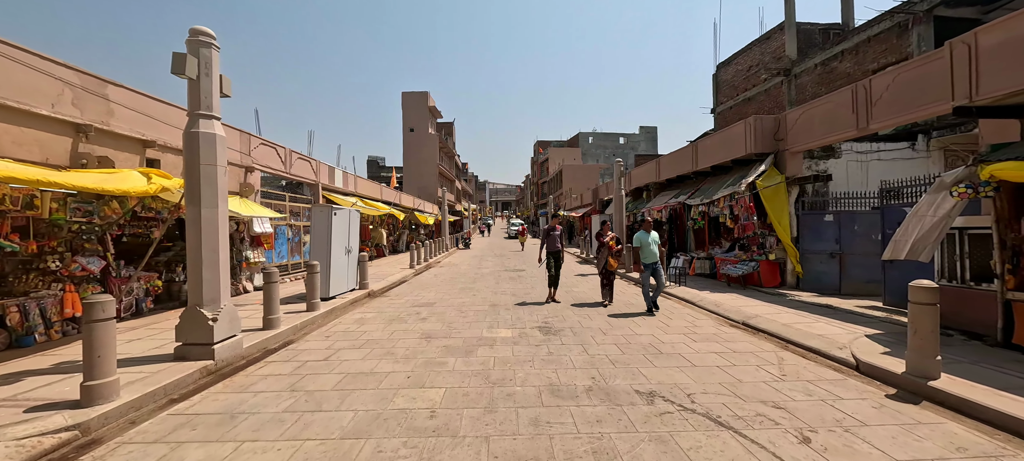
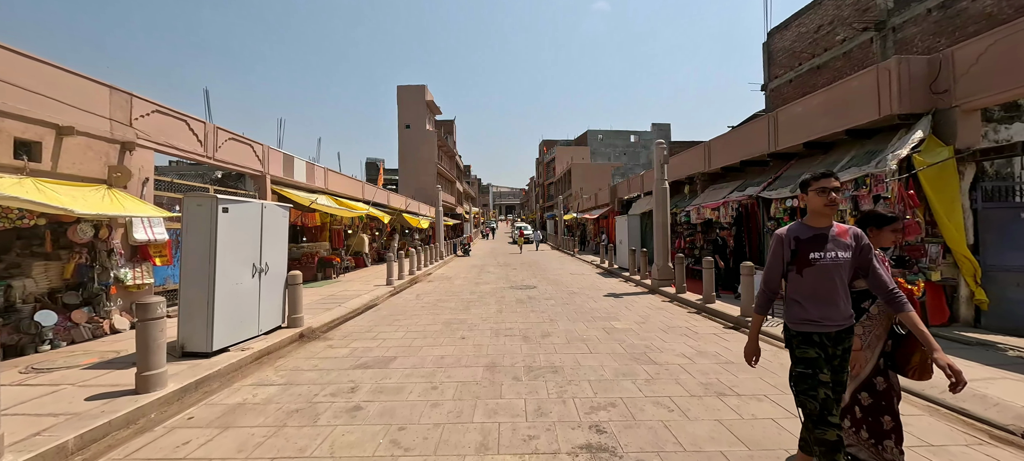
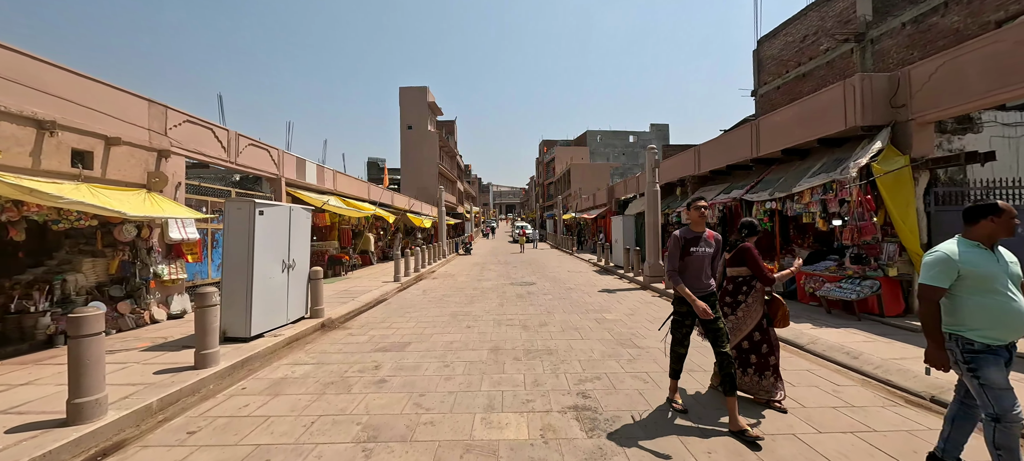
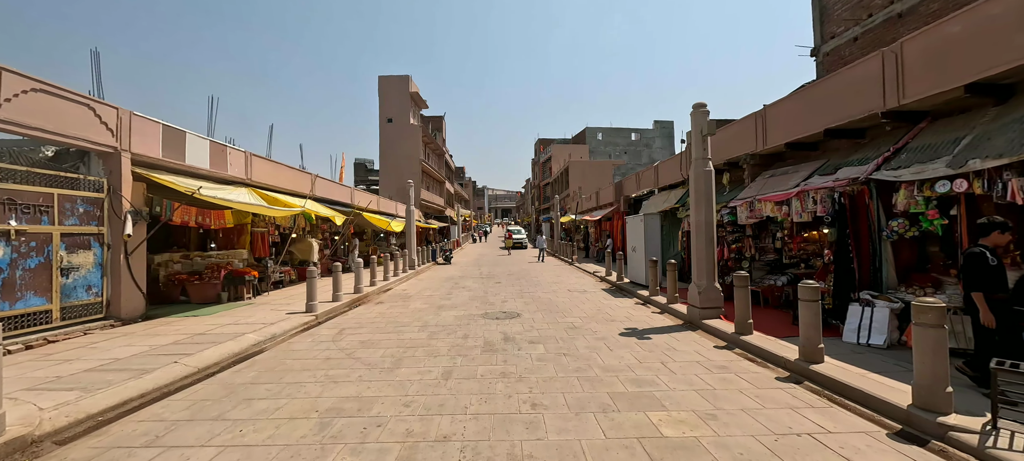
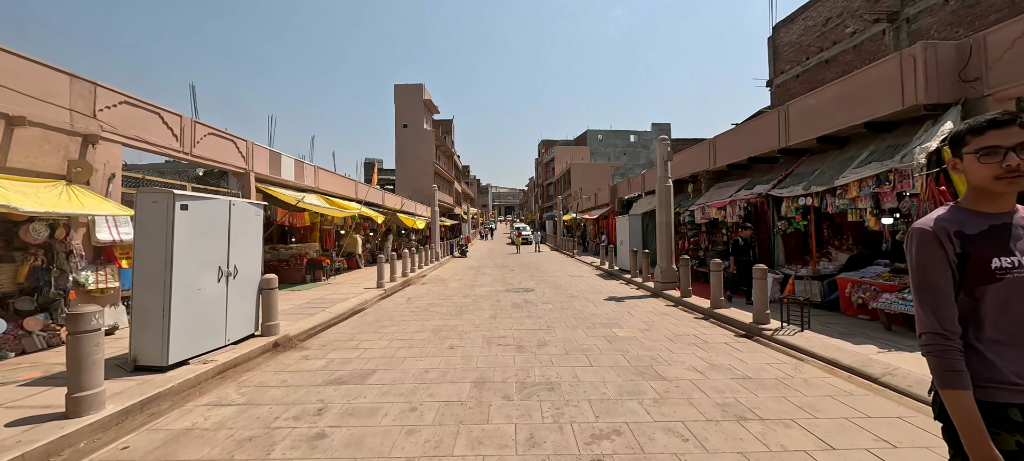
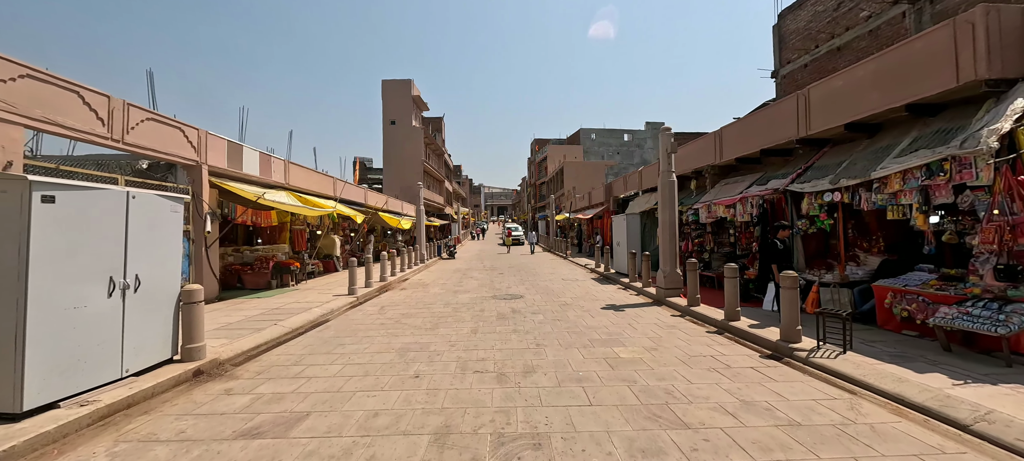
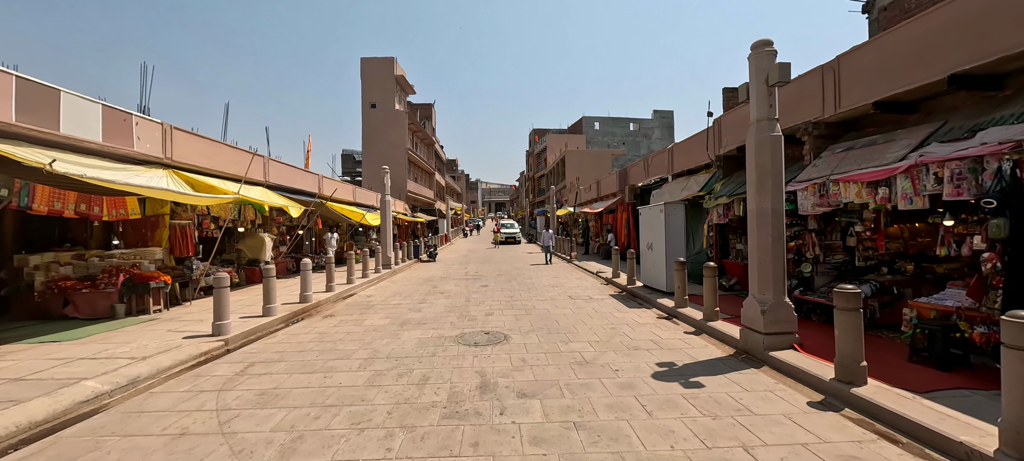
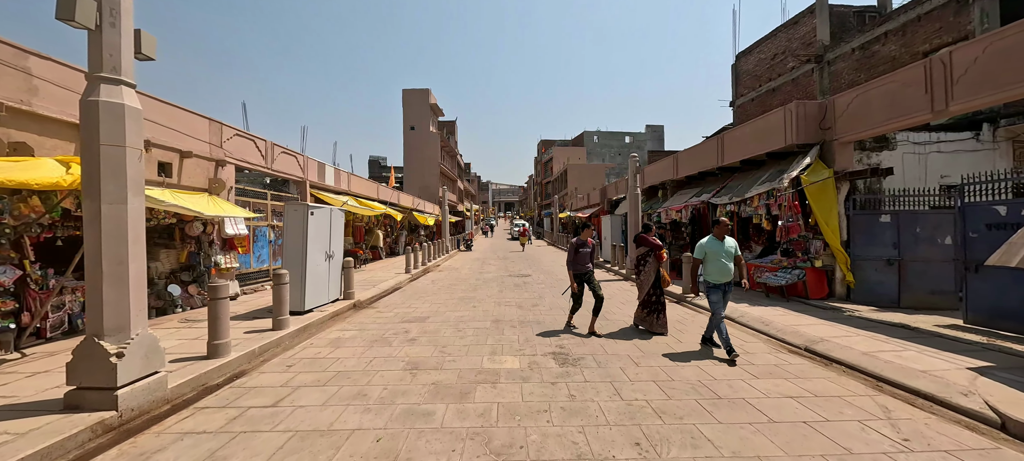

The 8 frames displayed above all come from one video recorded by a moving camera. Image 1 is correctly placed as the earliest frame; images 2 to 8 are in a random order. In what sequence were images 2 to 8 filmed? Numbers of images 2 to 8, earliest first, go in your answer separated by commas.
8, 3, 2, 5, 6, 4, 7
